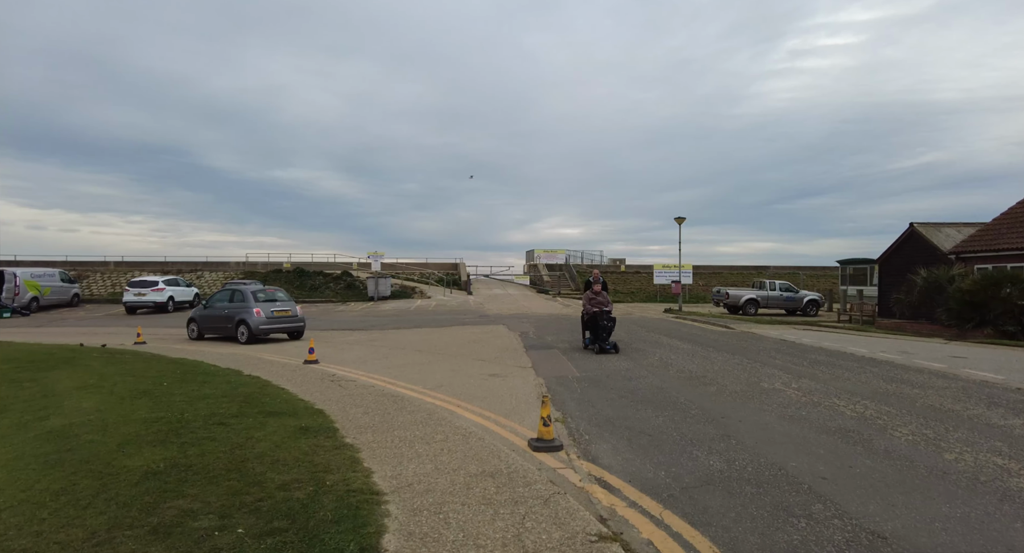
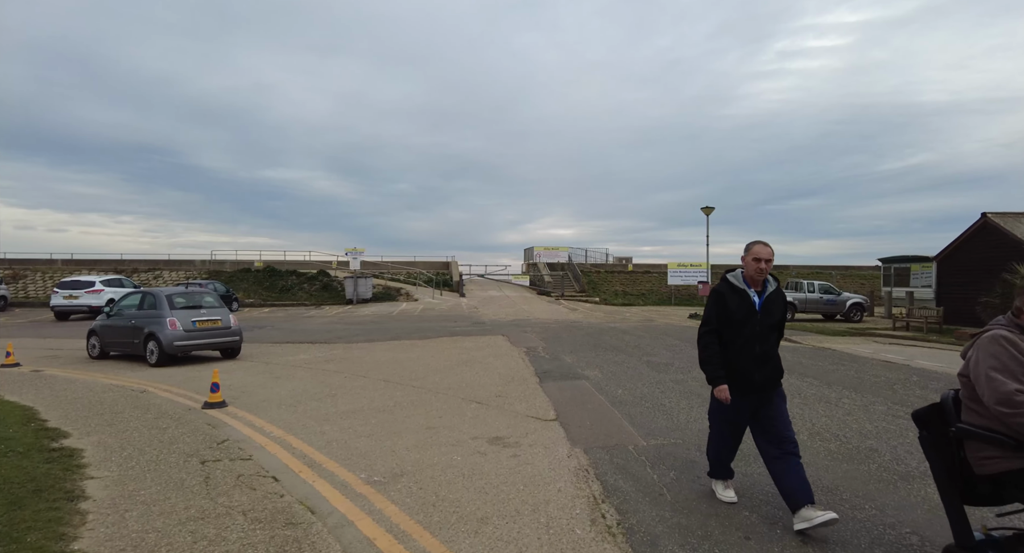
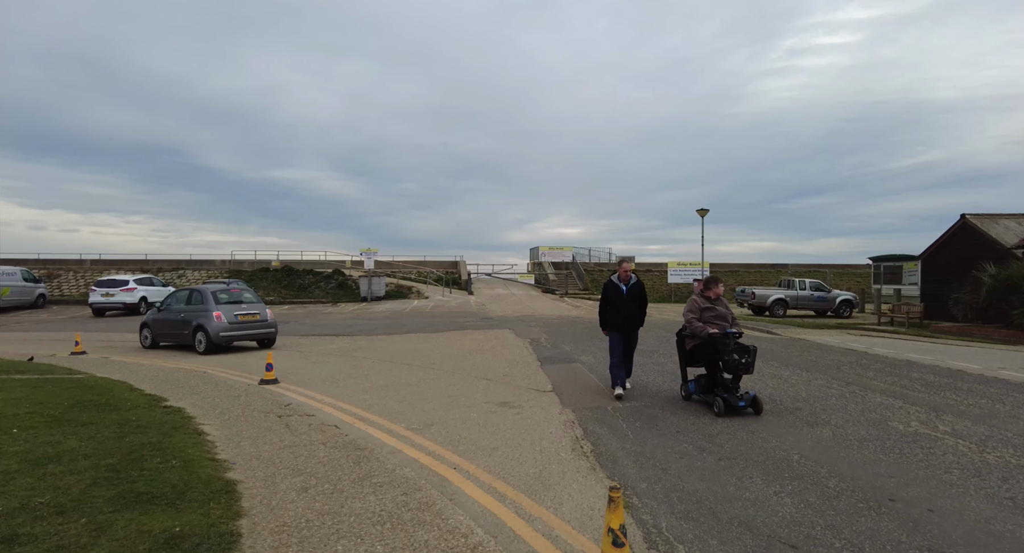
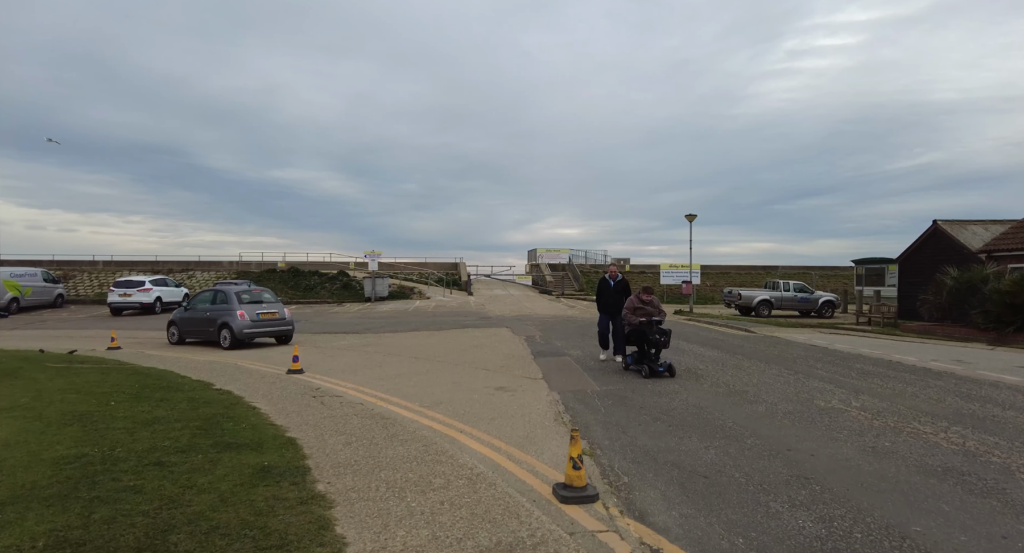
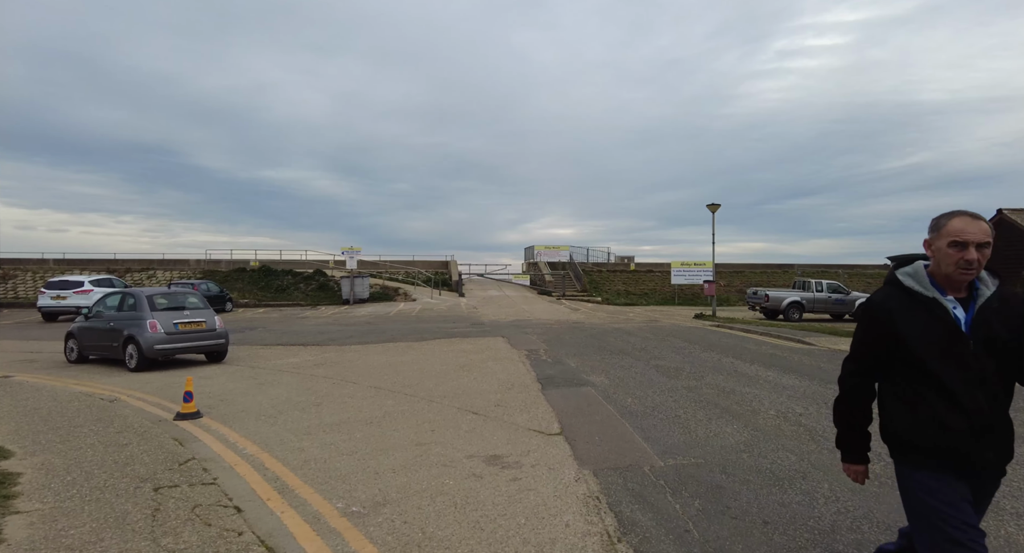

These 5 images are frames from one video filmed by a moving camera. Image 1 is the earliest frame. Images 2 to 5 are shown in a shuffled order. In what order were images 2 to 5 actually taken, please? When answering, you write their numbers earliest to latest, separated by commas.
4, 3, 2, 5
